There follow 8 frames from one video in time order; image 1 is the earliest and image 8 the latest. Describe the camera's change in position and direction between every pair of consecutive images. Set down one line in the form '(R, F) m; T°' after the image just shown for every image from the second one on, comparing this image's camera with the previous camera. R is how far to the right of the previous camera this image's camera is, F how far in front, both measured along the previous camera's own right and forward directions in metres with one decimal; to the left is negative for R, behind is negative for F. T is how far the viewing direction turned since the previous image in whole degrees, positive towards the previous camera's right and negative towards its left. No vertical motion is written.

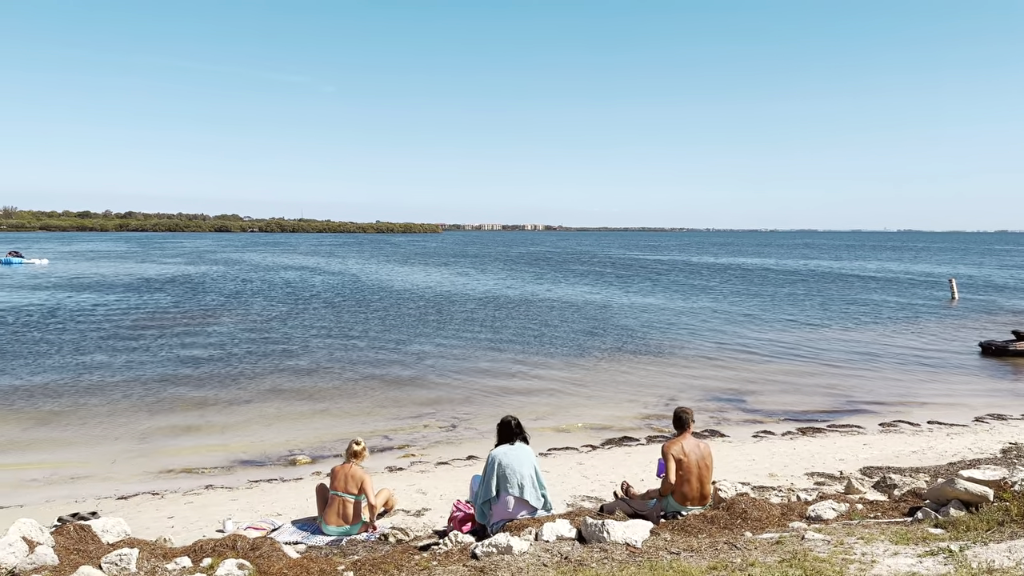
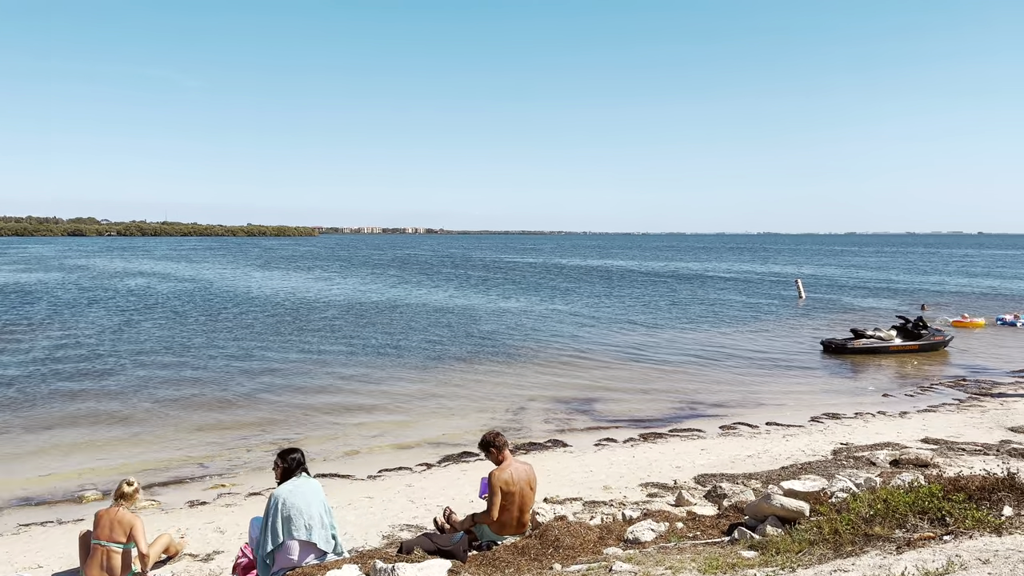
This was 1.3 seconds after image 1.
(+0.9, +0.8) m; +9°
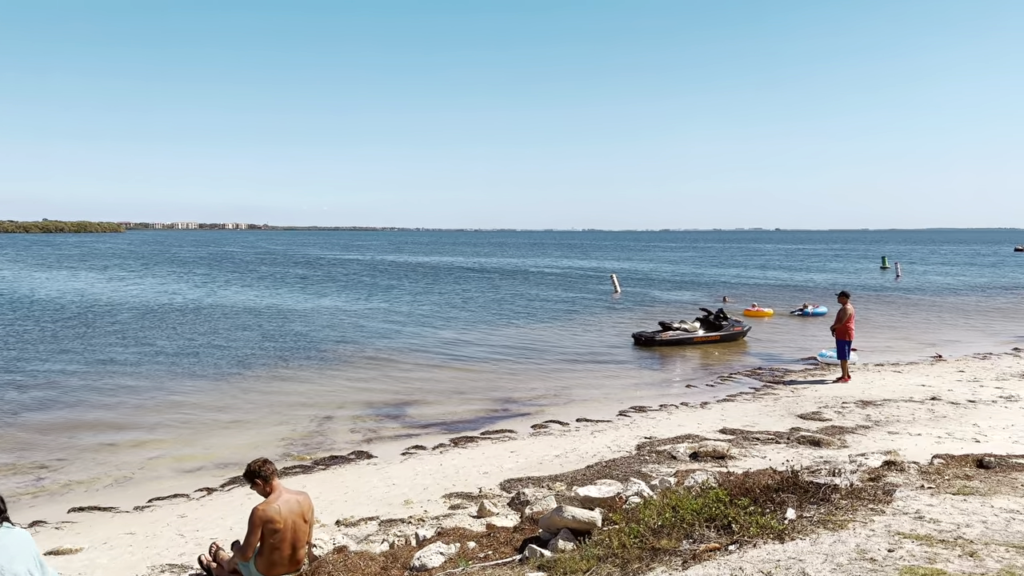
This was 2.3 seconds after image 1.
(+0.6, +0.7) m; +12°
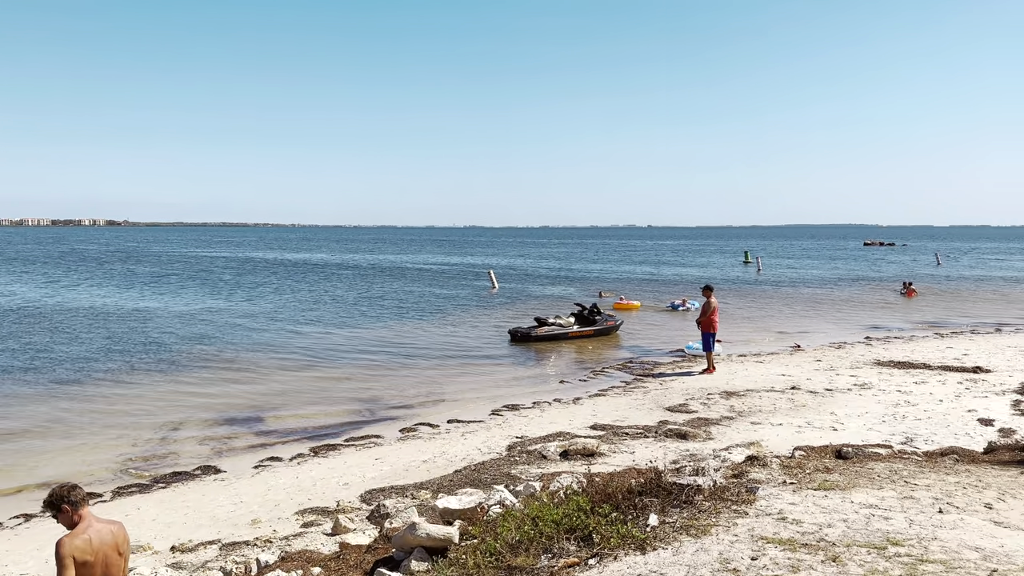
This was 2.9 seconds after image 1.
(+0.3, +0.5) m; +9°
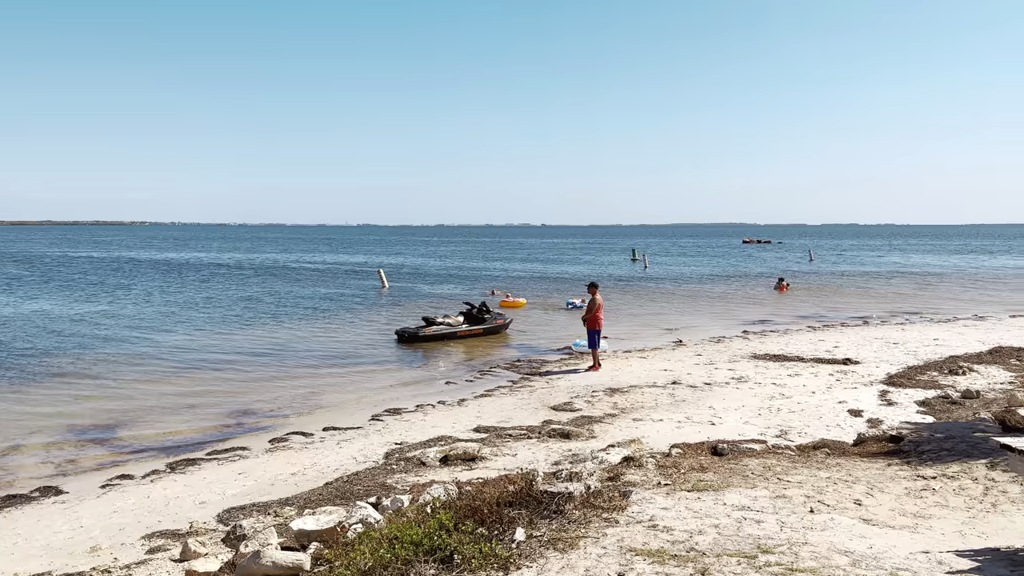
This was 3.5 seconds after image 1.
(+0.3, +0.4) m; +8°
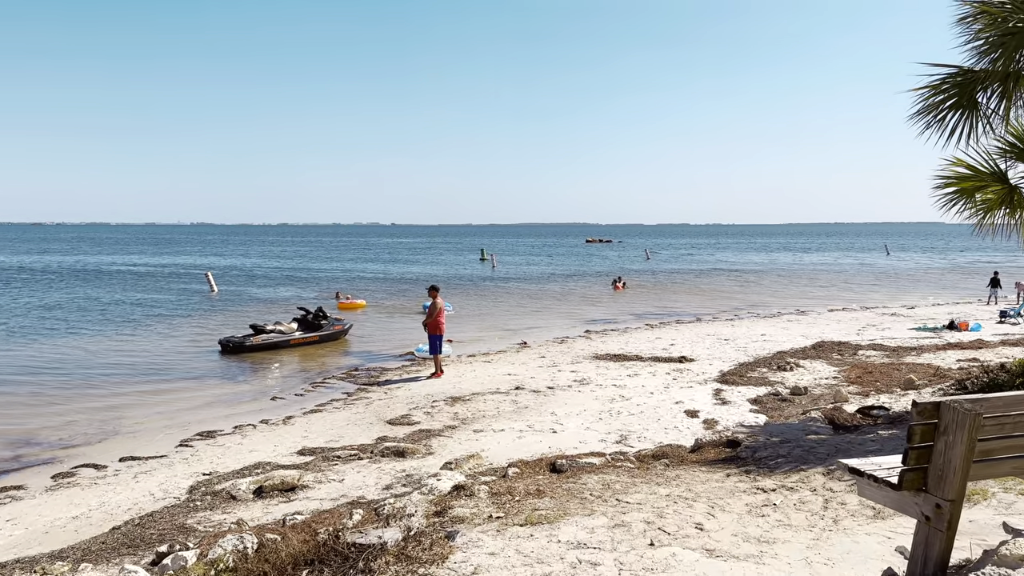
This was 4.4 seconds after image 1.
(+0.3, +0.7) m; +11°
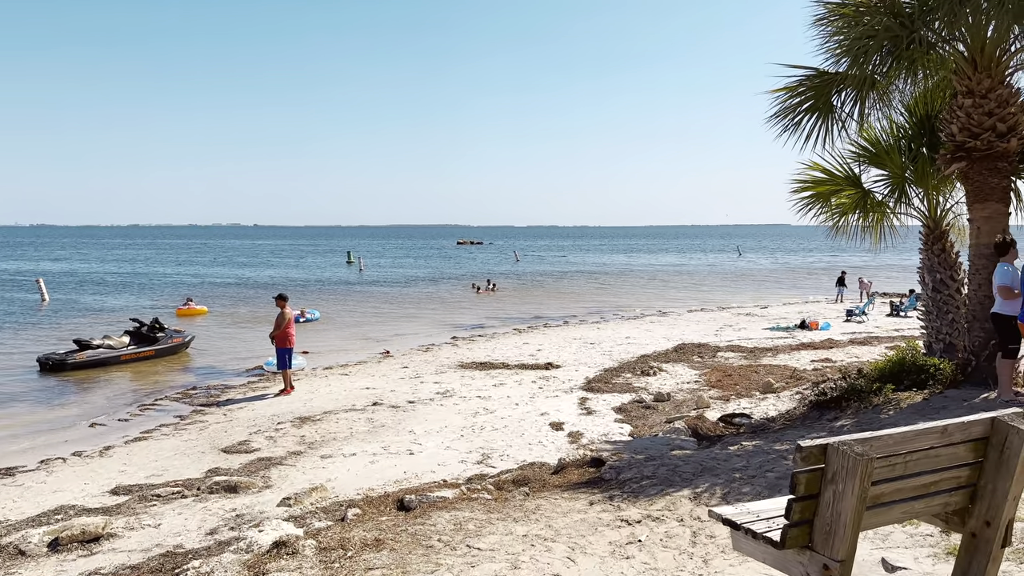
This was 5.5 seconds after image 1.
(+0.3, +0.7) m; +9°
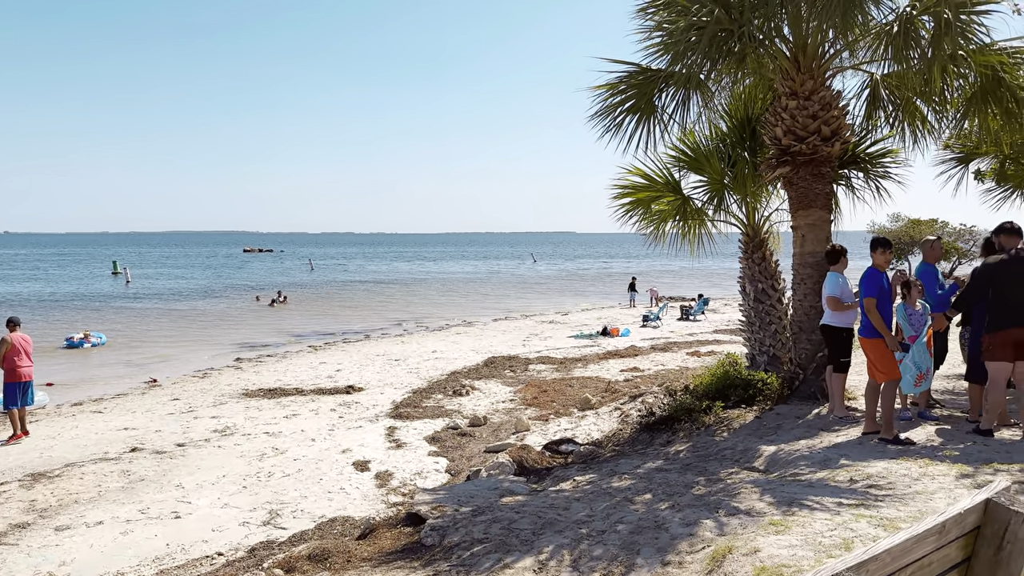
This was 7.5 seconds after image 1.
(0.0, +1.2) m; +15°
